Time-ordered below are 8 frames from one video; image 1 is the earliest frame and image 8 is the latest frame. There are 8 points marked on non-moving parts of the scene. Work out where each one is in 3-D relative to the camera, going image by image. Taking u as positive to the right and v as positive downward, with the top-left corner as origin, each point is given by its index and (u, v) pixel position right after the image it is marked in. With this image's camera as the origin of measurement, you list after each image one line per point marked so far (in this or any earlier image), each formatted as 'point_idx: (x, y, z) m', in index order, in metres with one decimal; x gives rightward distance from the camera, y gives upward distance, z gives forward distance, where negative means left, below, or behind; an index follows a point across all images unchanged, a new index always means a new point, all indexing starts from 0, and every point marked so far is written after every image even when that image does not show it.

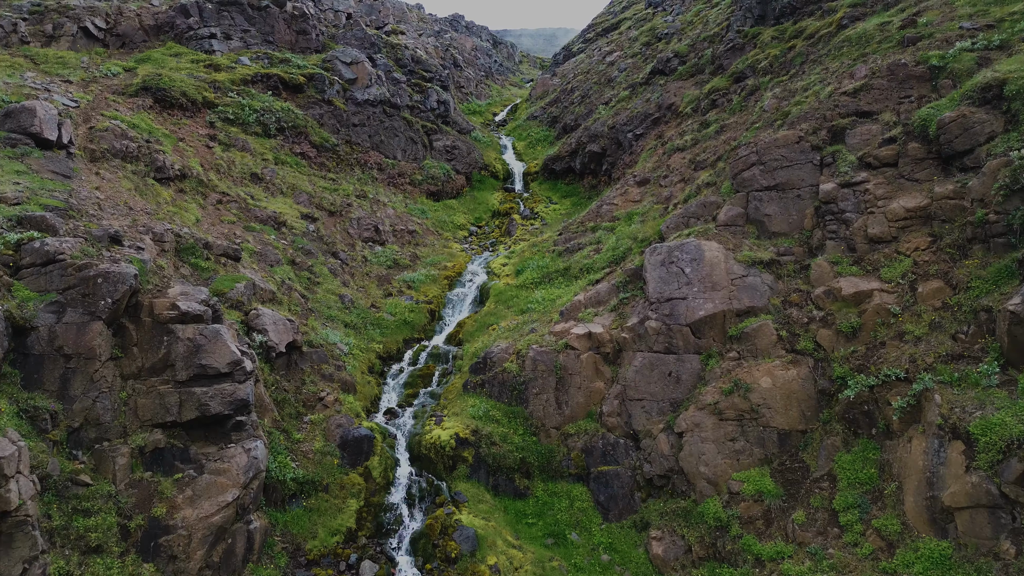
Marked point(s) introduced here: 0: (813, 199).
0: (+7.4, +2.2, +14.9) m
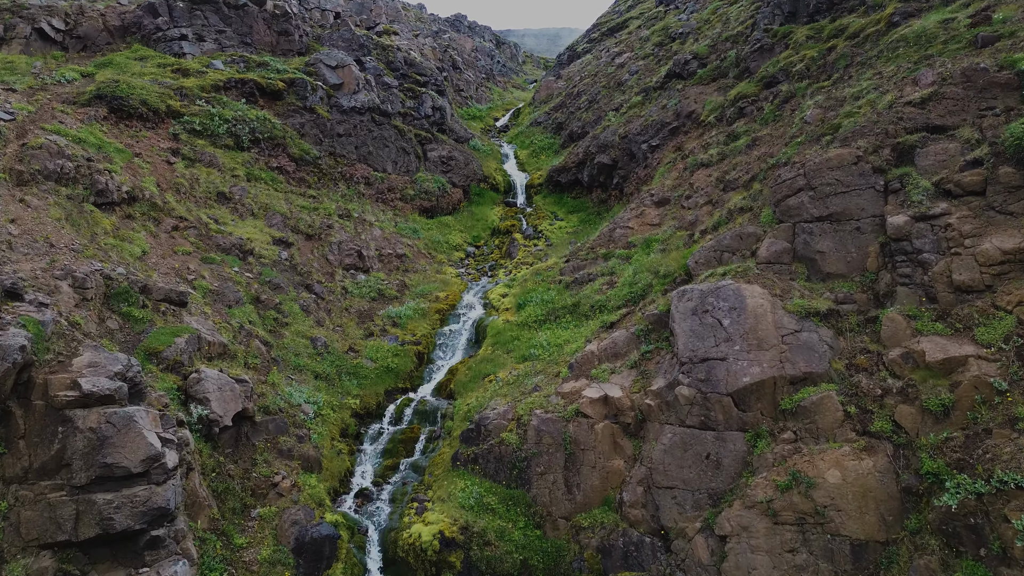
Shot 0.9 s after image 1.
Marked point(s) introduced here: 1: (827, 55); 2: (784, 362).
0: (+7.4, +1.1, +12.2) m
1: (+9.8, +7.2, +18.6) m
2: (+4.9, -1.3, +10.9) m
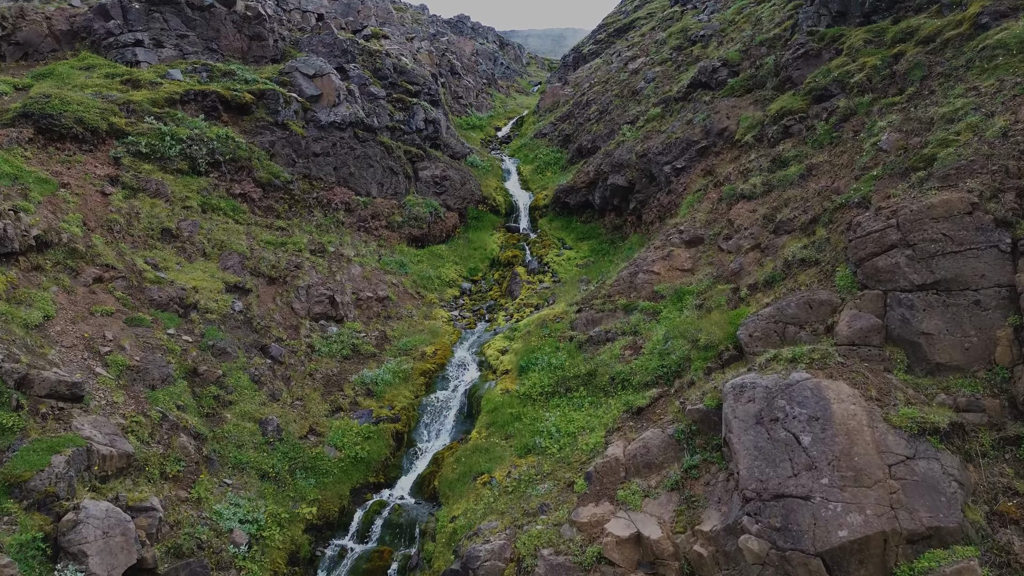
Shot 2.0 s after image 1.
0: (+7.4, -0.4, +8.9) m
1: (+9.8, +5.8, +15.4) m
2: (+4.9, -2.8, +7.7) m
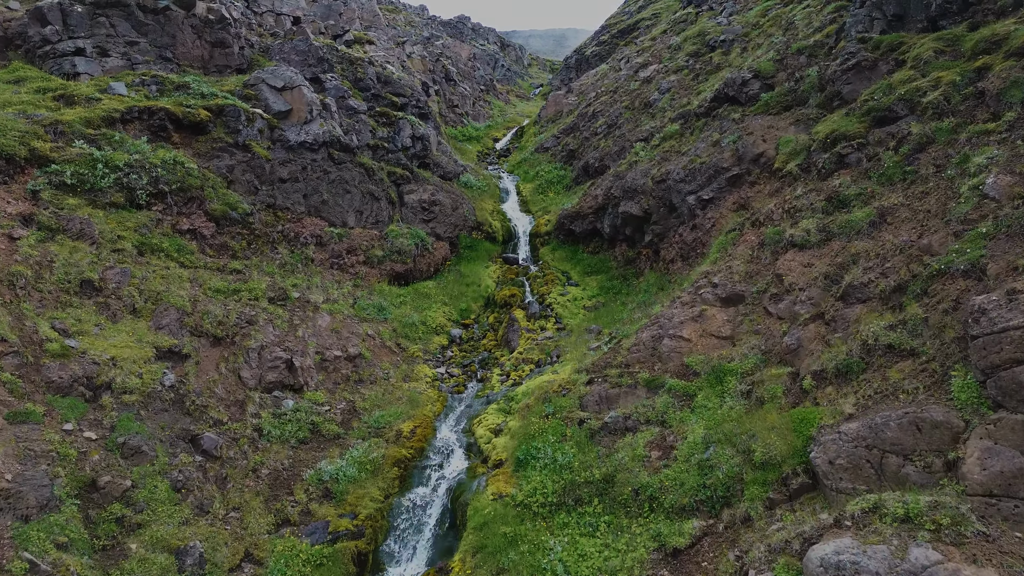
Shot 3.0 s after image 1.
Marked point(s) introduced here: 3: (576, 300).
0: (+7.3, -1.8, +6.0) m
1: (+9.7, +4.3, +12.4) m
2: (+4.8, -4.3, +4.7) m
3: (+2.1, -0.3, +19.4) m
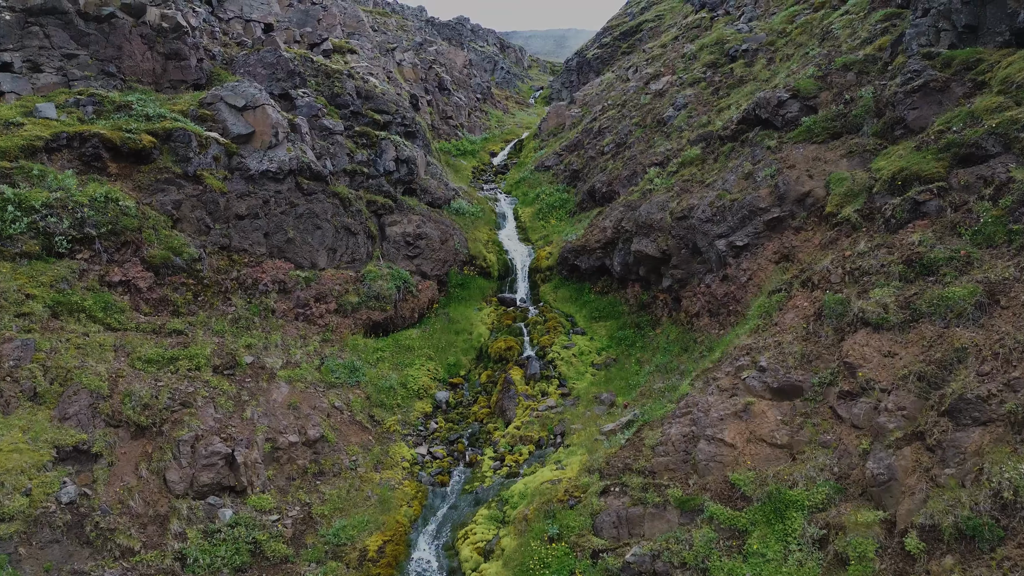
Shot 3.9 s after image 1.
0: (+7.2, -3.2, +3.3) m
1: (+9.6, +2.9, +9.7) m
2: (+4.7, -5.7, +2.0) m
3: (+2.0, -1.8, +16.6) m
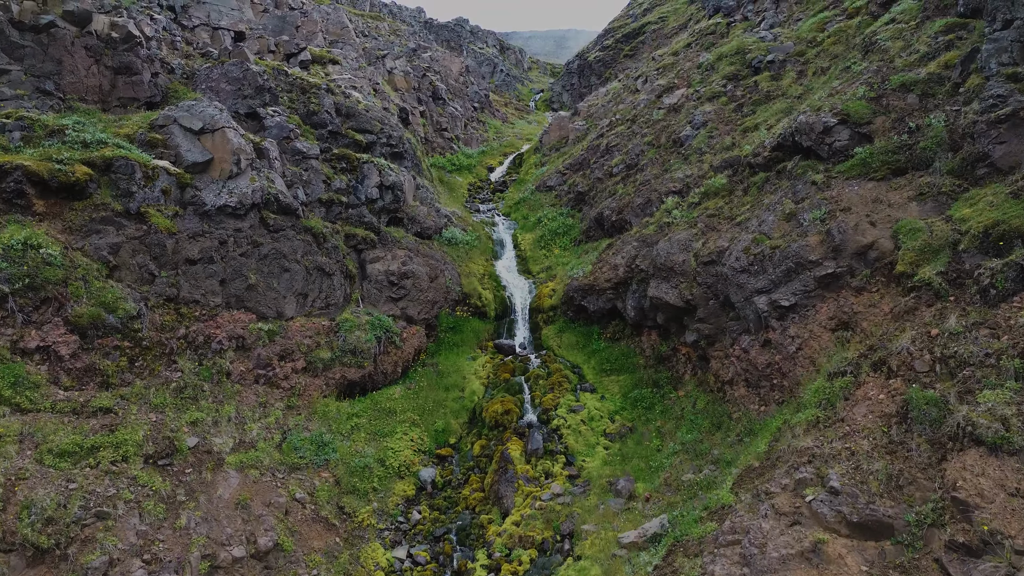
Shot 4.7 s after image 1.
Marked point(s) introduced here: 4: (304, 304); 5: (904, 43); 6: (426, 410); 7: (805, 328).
0: (+7.1, -4.5, +0.9) m
1: (+9.5, +1.6, +7.3) m
2: (+4.6, -7.0, -0.4) m
3: (+1.9, -3.1, +14.3) m
4: (-5.3, -0.4, +15.2) m
5: (+9.7, +6.1, +14.8) m
6: (-2.1, -3.1, +15.0) m
7: (+5.3, -0.7, +11.0) m
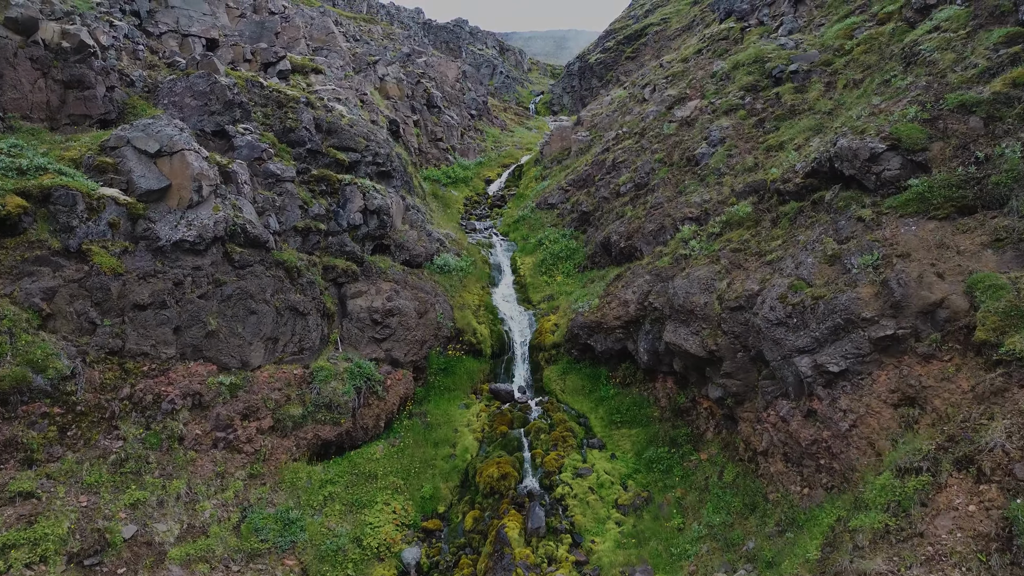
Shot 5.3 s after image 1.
0: (+7.1, -5.5, -0.9) m
1: (+9.5, +0.6, +5.5) m
2: (+4.6, -8.0, -2.2) m
3: (+1.9, -4.1, +12.5) m
4: (-5.3, -1.4, +13.4) m
5: (+9.6, +5.1, +13.0) m
6: (-2.2, -4.0, +13.2) m
7: (+5.3, -1.7, +9.2) m
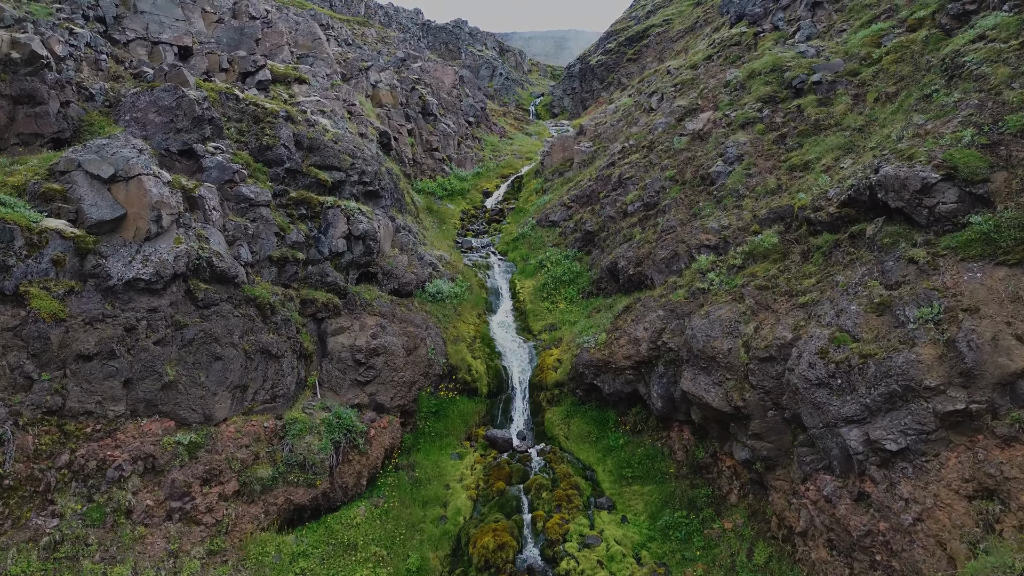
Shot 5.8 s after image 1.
0: (+7.0, -6.3, -2.4) m
1: (+9.5, -0.2, +4.1) m
2: (+4.5, -8.8, -3.7) m
3: (+1.8, -4.9, +11.0) m
4: (-5.4, -2.2, +11.9) m
5: (+9.6, +4.2, +11.5) m
6: (-2.2, -4.9, +11.8) m
7: (+5.3, -2.5, +7.7) m
